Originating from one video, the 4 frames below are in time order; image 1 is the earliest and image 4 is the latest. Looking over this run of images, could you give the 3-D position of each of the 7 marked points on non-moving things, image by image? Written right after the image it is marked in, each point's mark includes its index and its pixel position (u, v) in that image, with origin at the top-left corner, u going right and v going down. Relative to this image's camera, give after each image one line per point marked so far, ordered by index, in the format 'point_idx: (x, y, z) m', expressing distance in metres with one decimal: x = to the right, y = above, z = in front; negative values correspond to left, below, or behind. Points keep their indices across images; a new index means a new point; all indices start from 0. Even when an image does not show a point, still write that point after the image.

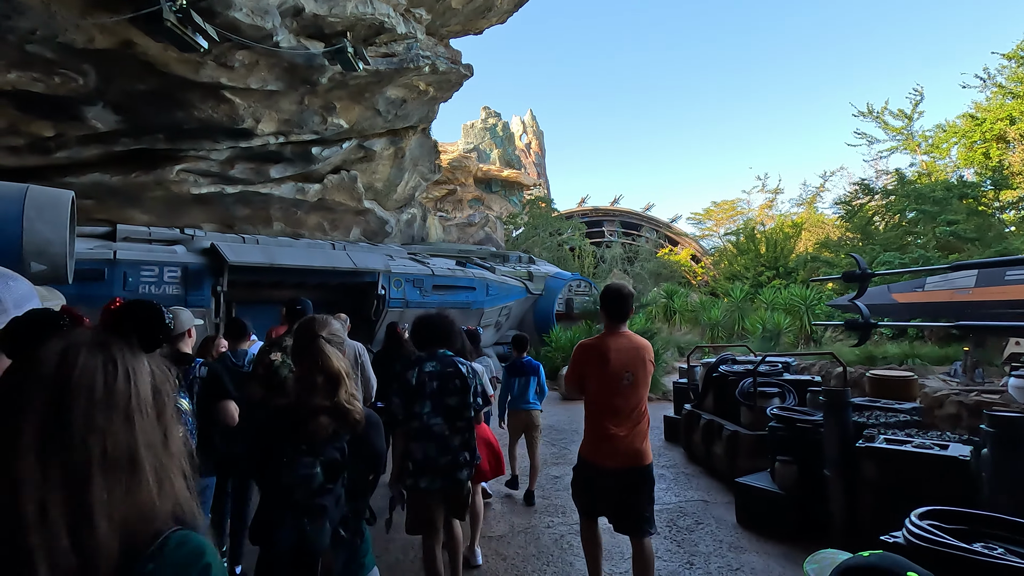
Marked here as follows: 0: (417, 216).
0: (-3.5, +2.6, +19.4) m
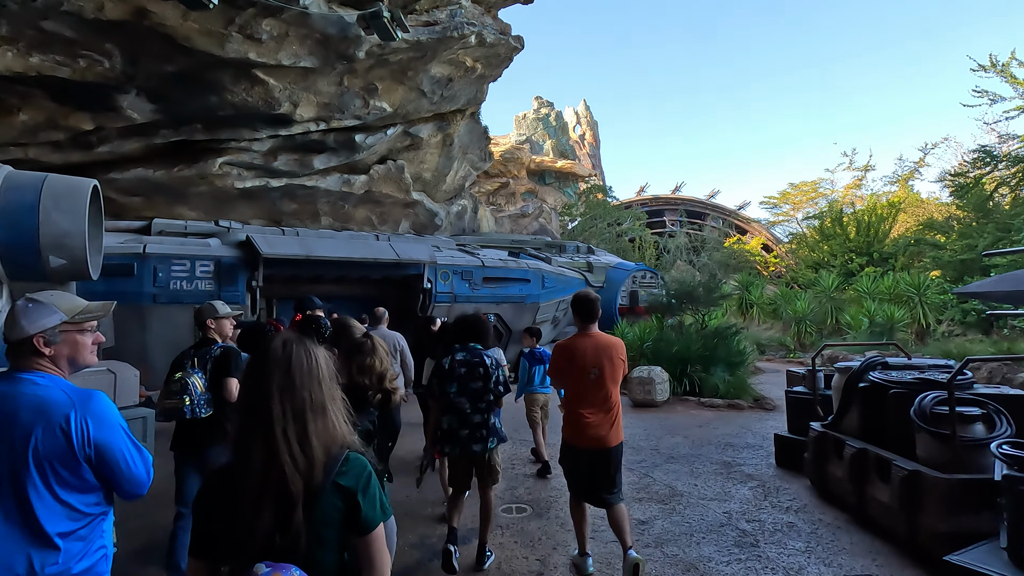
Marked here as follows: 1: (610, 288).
0: (-1.5, +2.8, +18.5) m
1: (+2.4, 0.0, +13.2) m
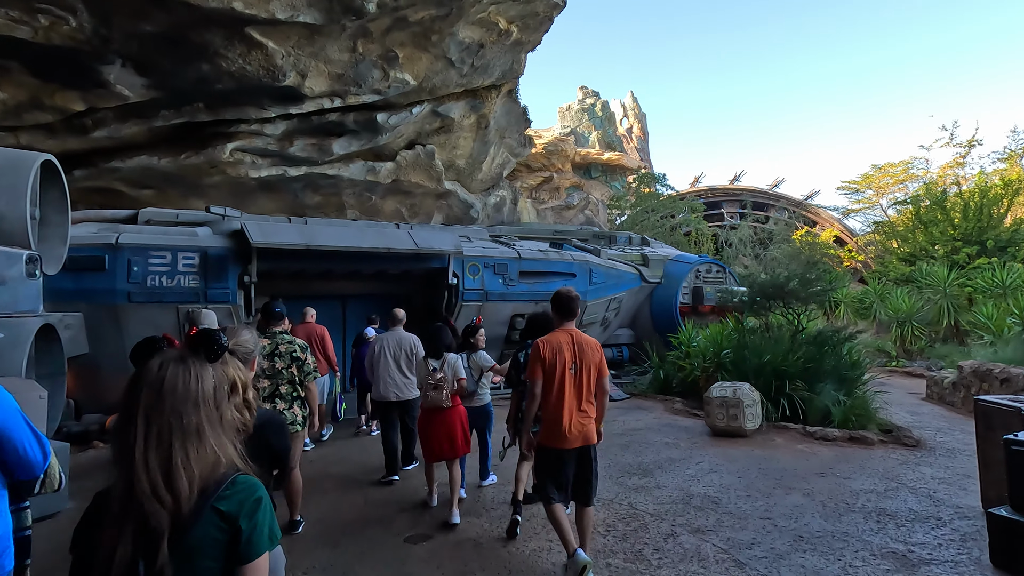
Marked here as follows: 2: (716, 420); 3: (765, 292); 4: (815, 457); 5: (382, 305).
0: (-0.2, +2.8, +16.9) m
1: (+3.3, +0.1, +11.2) m
2: (+2.2, -1.4, +5.7) m
3: (+3.4, -0.1, +7.1) m
4: (+2.8, -1.6, +4.9) m
5: (-2.2, -0.3, +9.3) m
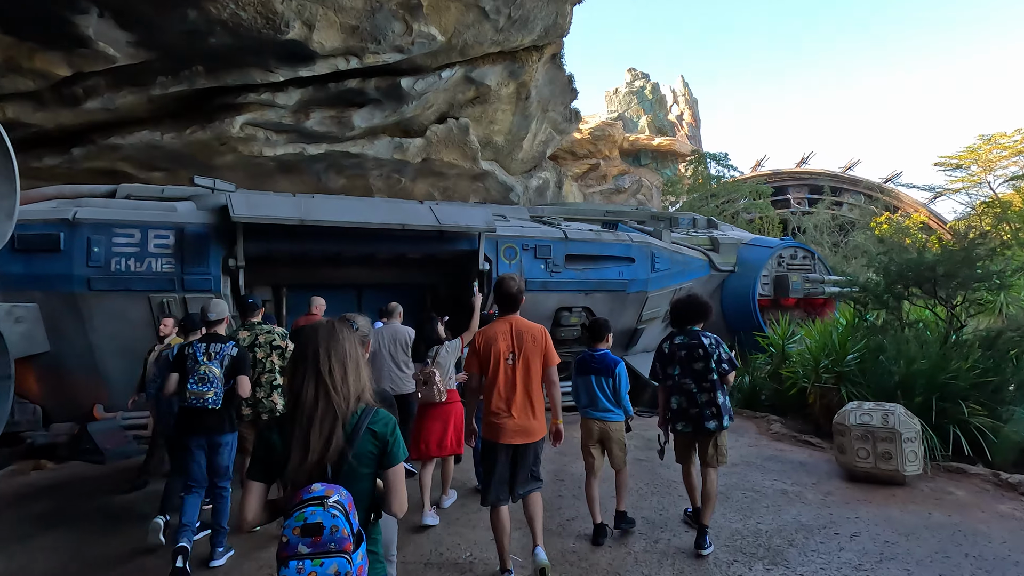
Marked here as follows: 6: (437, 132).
0: (+1.1, +3.0, +15.2) m
1: (+4.1, +0.3, +9.3) m
2: (+2.5, -1.3, +3.9) m
3: (+3.8, +0.1, +5.2) m
4: (+3.1, -1.4, +3.1) m
5: (-1.6, -0.1, +7.9) m
6: (-1.7, +3.5, +11.9) m
